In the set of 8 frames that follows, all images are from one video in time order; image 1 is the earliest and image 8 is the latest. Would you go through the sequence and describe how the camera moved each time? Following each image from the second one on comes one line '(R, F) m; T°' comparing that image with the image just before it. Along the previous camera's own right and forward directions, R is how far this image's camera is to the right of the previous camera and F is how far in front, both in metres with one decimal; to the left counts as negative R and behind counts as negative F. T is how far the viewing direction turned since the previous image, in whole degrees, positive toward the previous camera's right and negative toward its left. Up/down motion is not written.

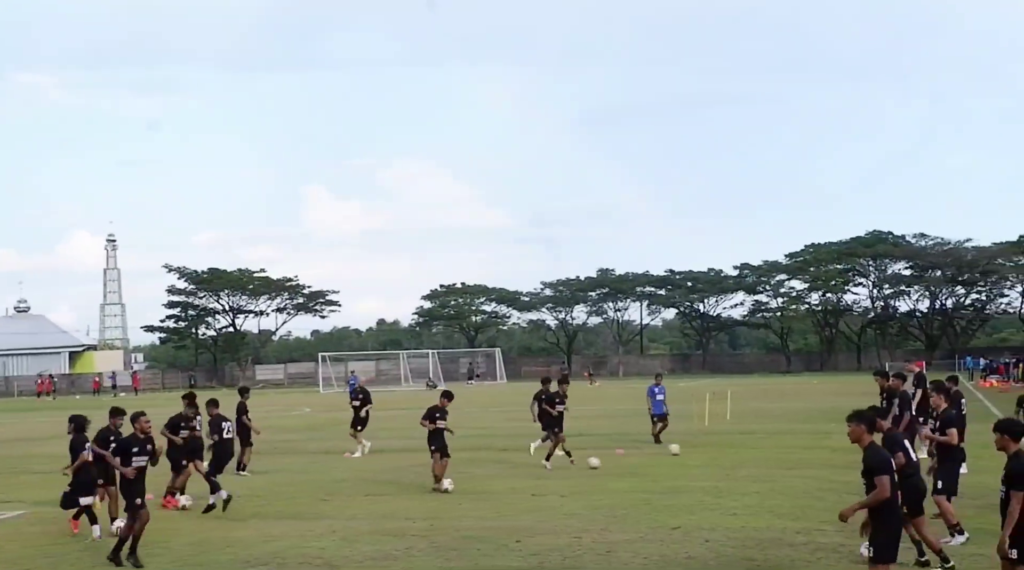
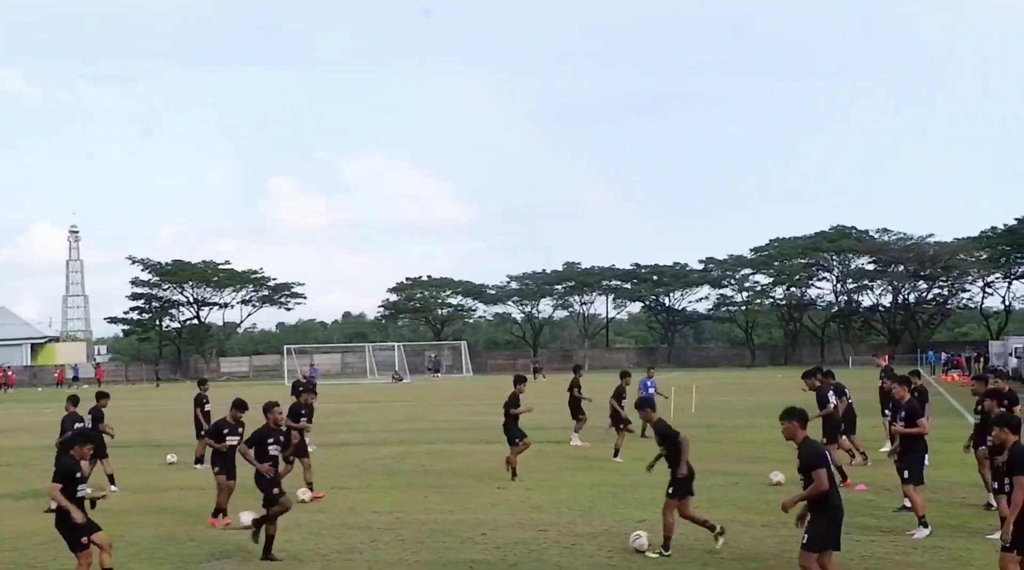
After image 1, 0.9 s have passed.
(0.0, 0.0) m; +2°
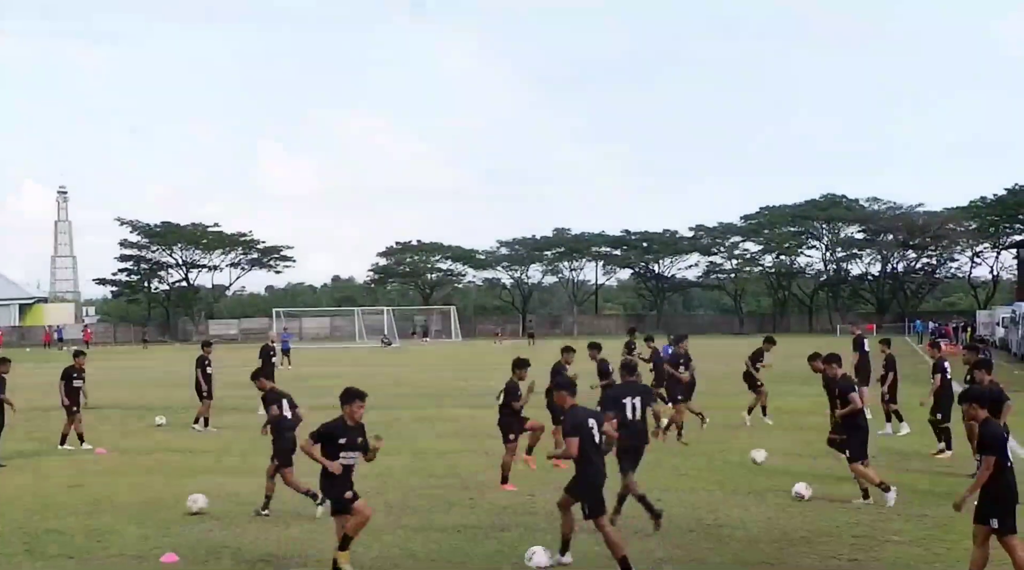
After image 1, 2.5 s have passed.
(0.0, 0.0) m; +1°
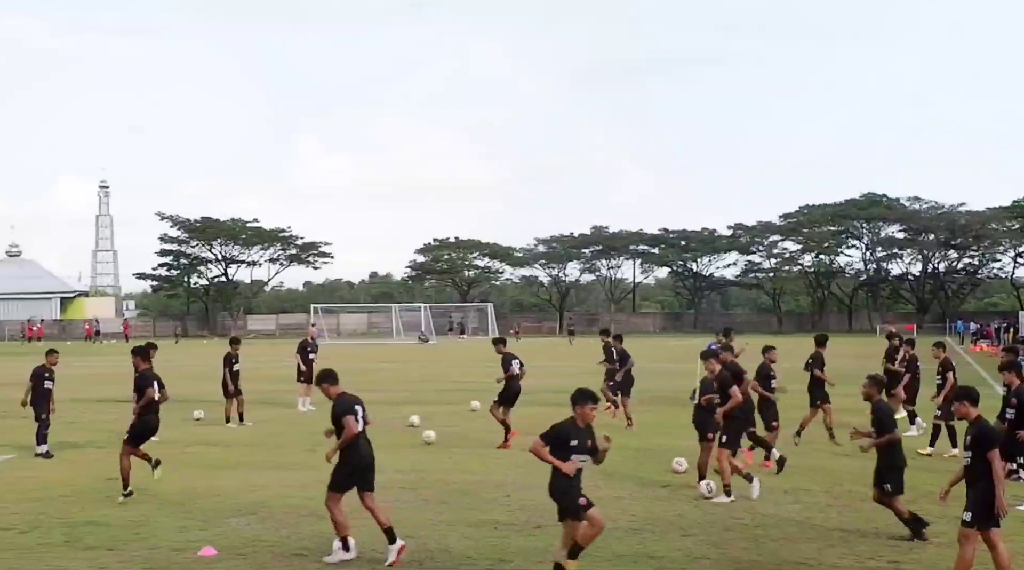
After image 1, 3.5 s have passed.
(0.0, 0.0) m; -2°
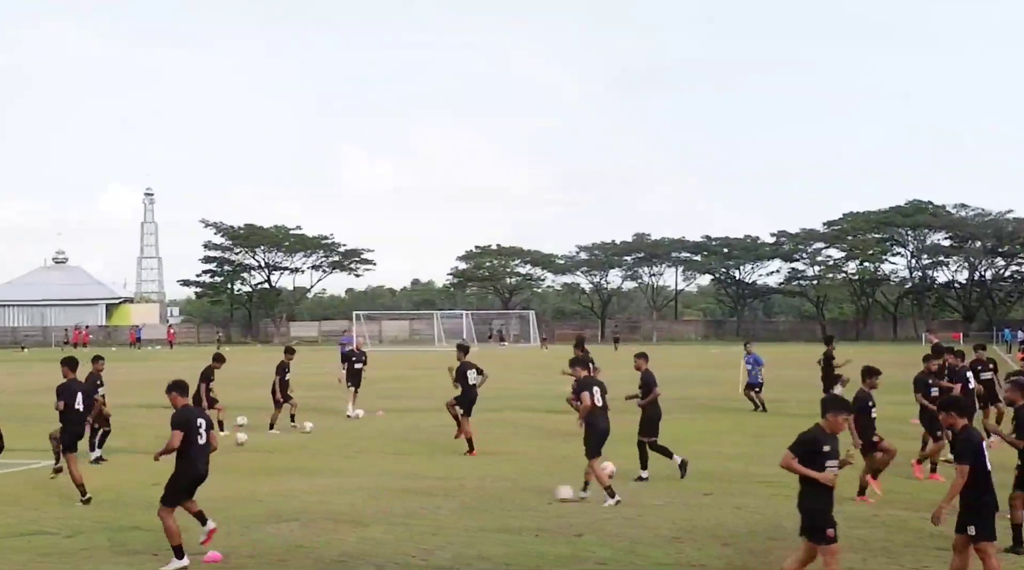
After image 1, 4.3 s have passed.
(0.0, 0.0) m; -2°
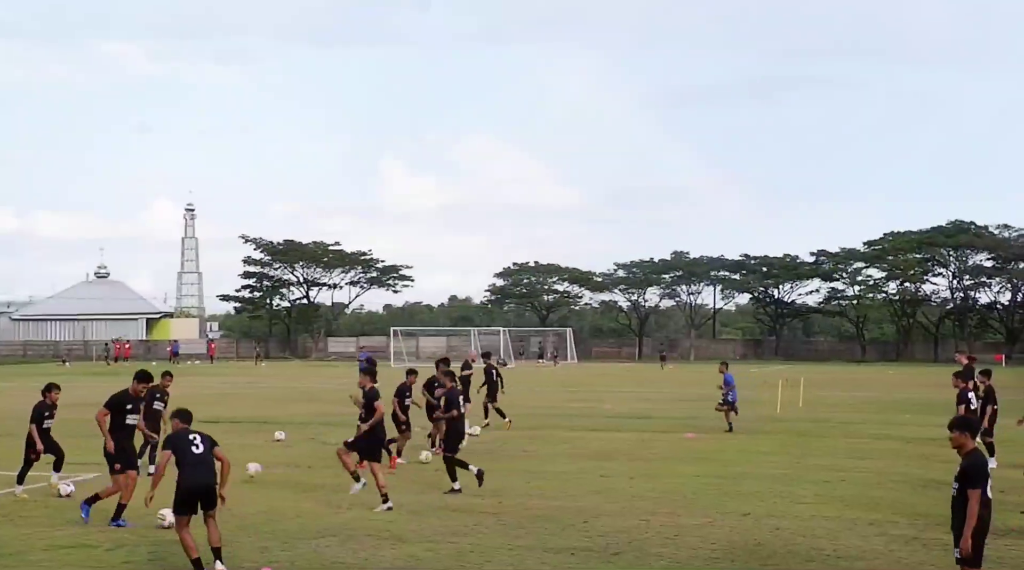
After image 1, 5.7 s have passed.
(-1.4, -0.1) m; -1°
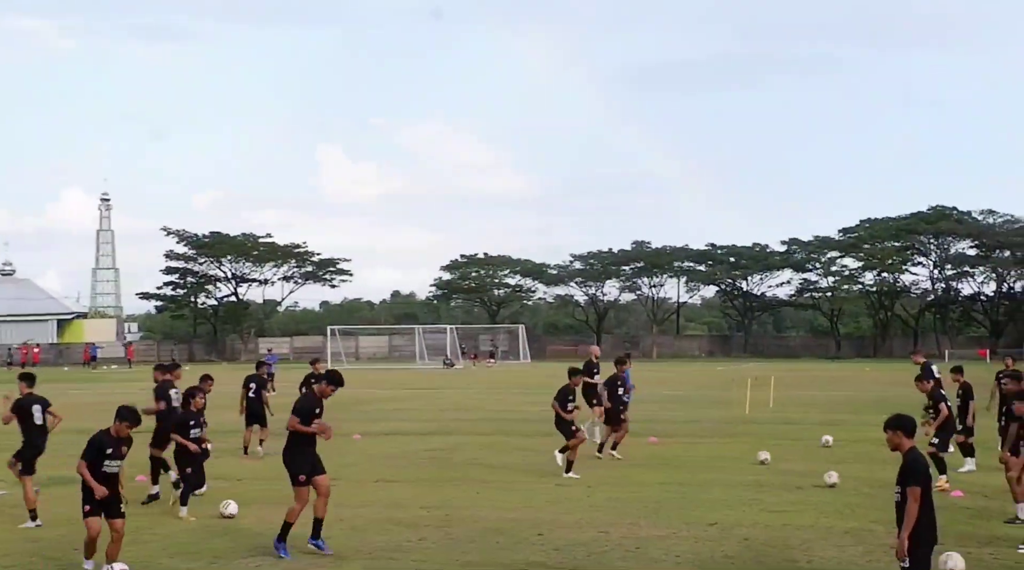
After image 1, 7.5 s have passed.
(+0.3, +5.1) m; +2°
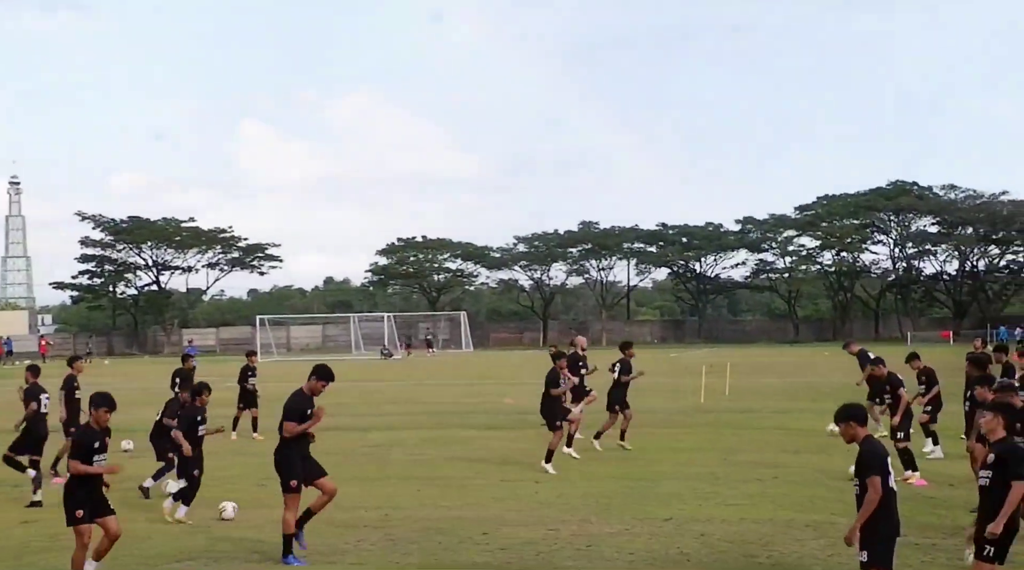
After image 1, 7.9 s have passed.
(+0.7, +3.4) m; +2°
